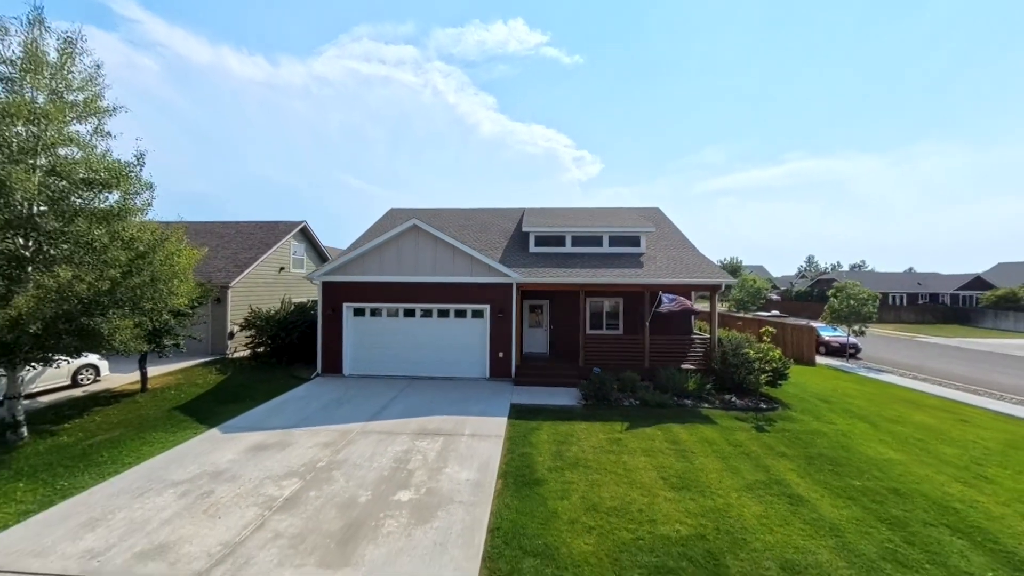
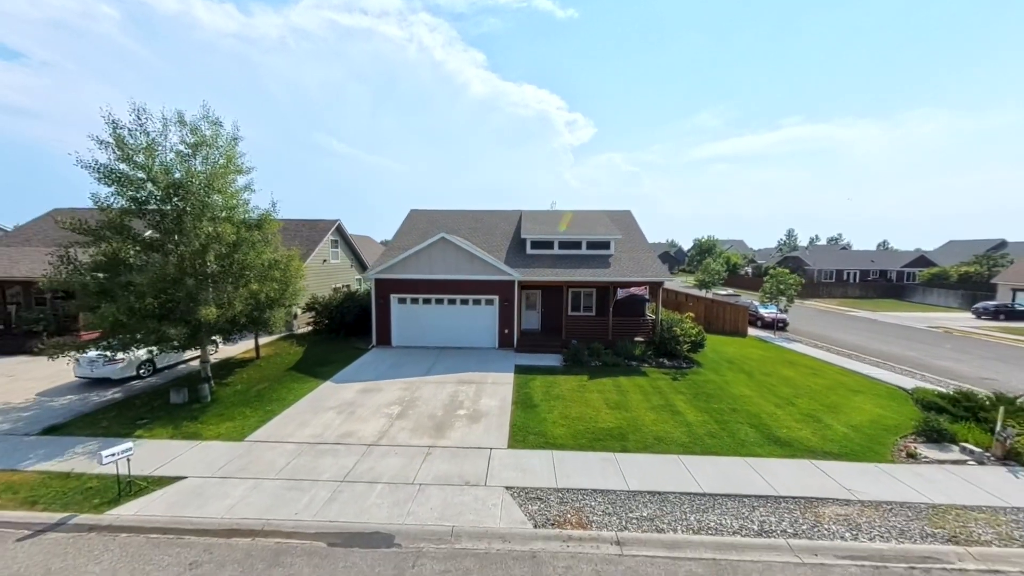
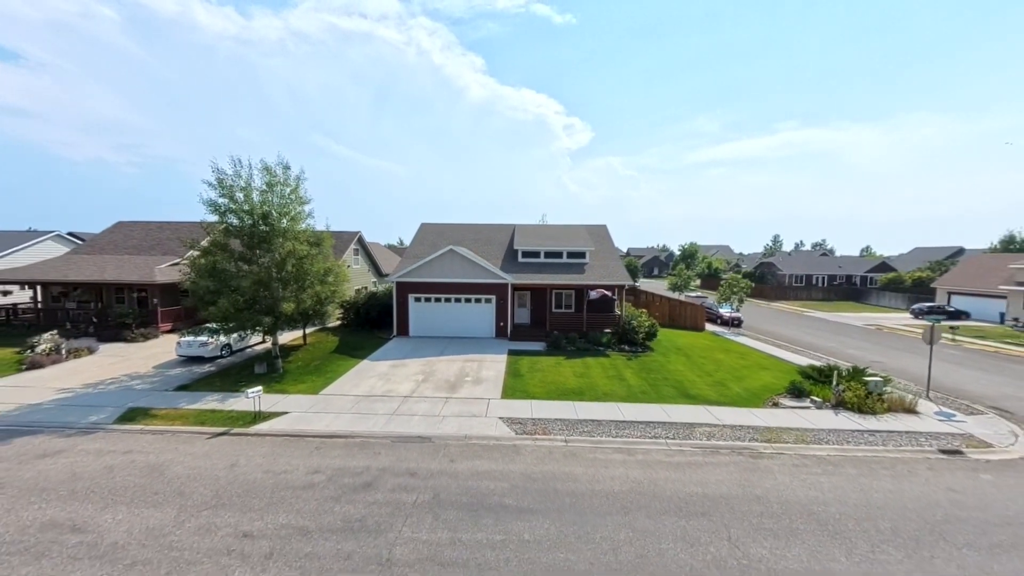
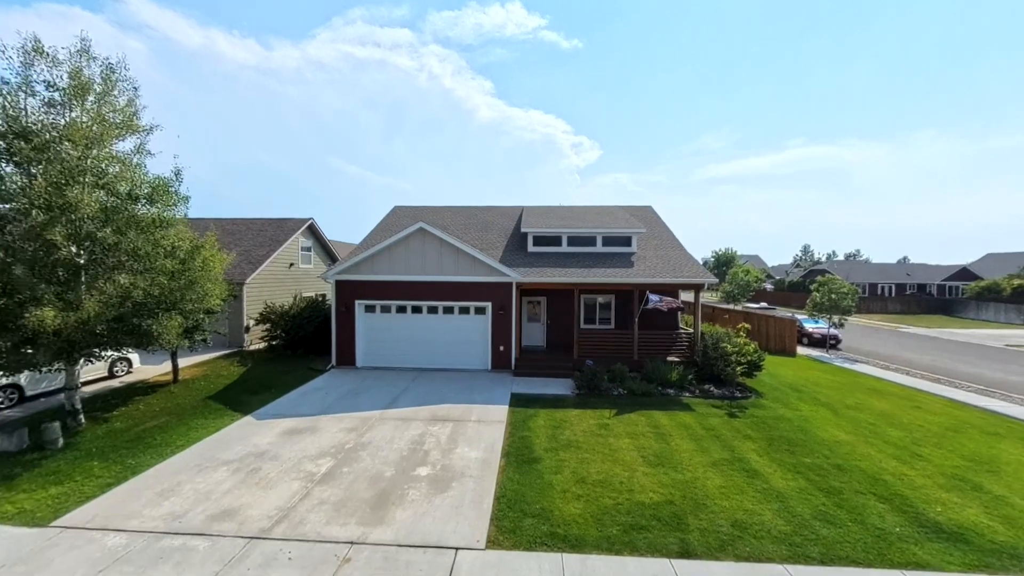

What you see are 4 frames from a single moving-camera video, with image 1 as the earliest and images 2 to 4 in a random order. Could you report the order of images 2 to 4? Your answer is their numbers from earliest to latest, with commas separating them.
4, 2, 3
